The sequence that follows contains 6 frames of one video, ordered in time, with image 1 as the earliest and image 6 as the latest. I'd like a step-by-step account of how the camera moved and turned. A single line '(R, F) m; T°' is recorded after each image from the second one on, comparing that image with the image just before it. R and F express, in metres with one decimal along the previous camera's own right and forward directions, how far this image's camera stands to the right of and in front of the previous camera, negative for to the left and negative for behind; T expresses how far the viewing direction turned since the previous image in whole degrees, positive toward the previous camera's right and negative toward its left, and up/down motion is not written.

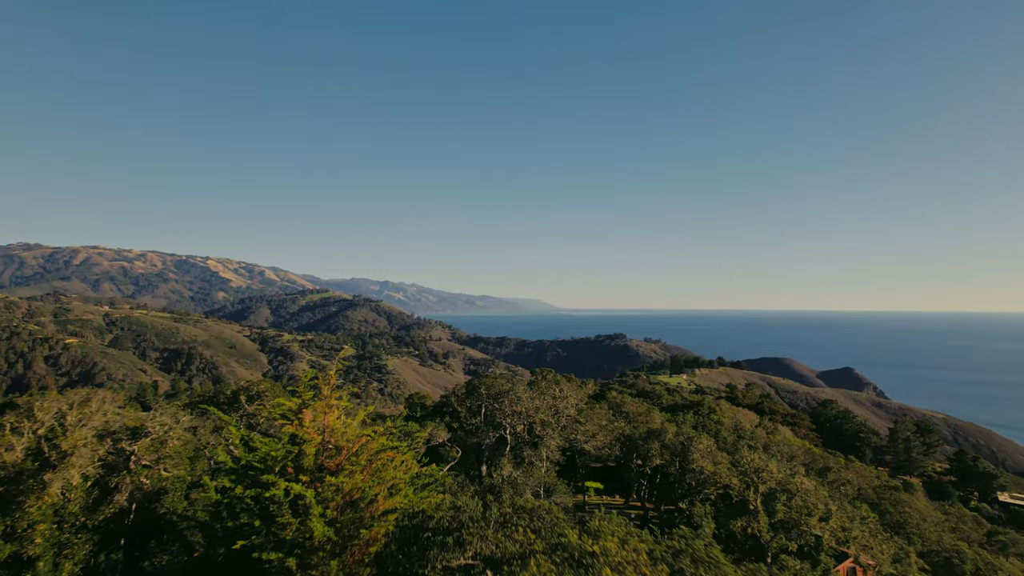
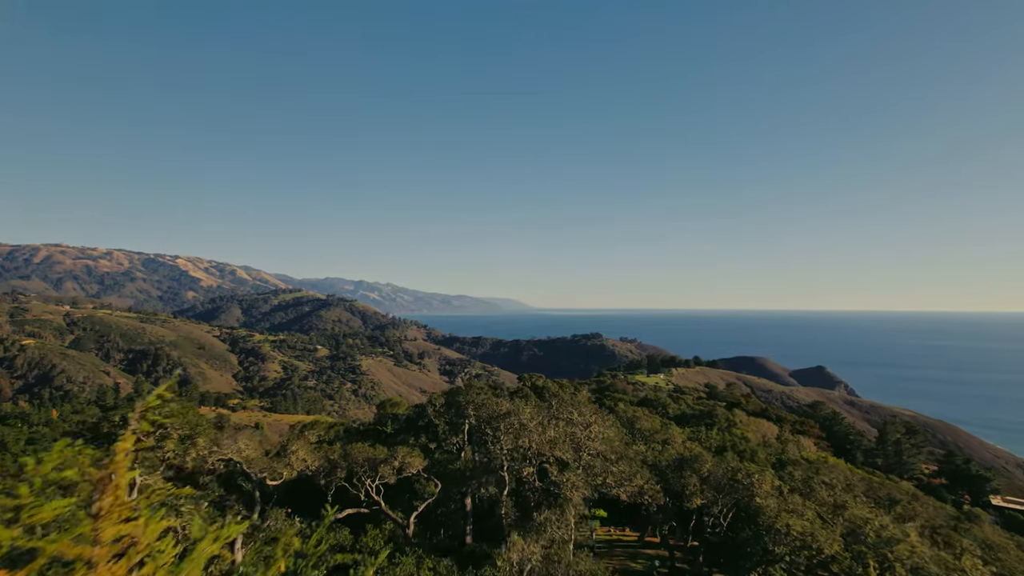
(-0.8, +5.3) m; +3°
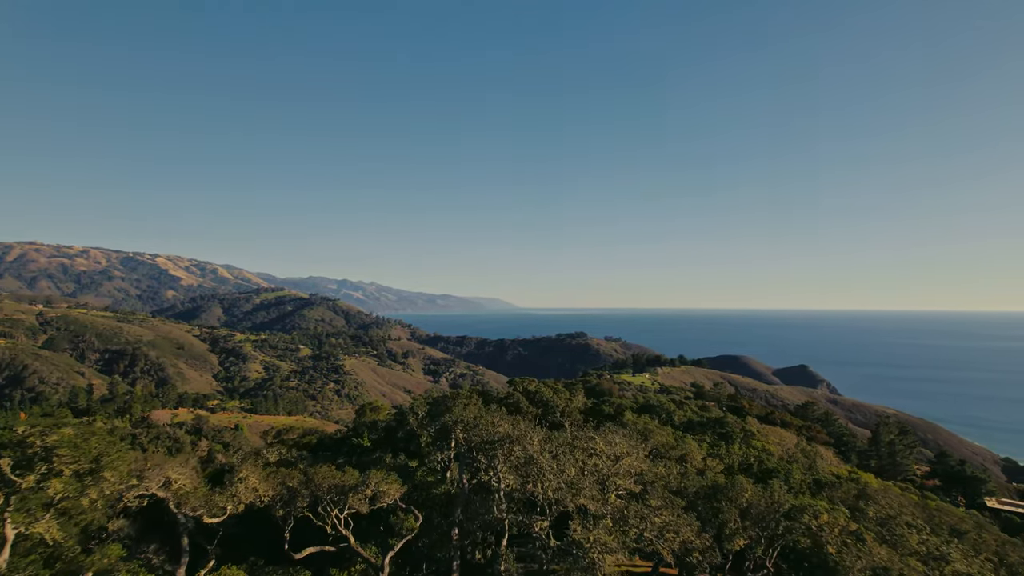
(-0.5, +3.4) m; +2°
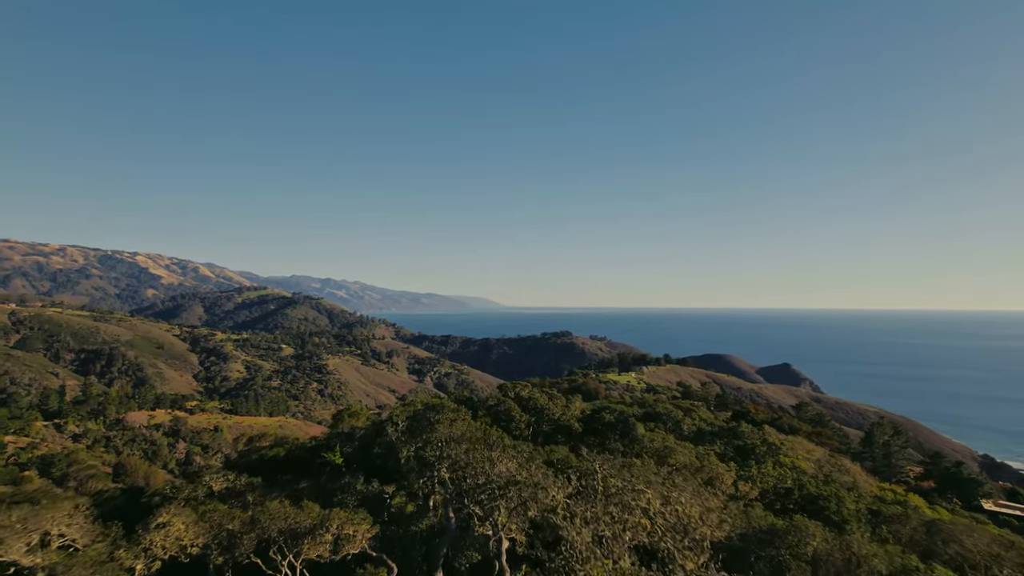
(-0.5, +3.5) m; +2°
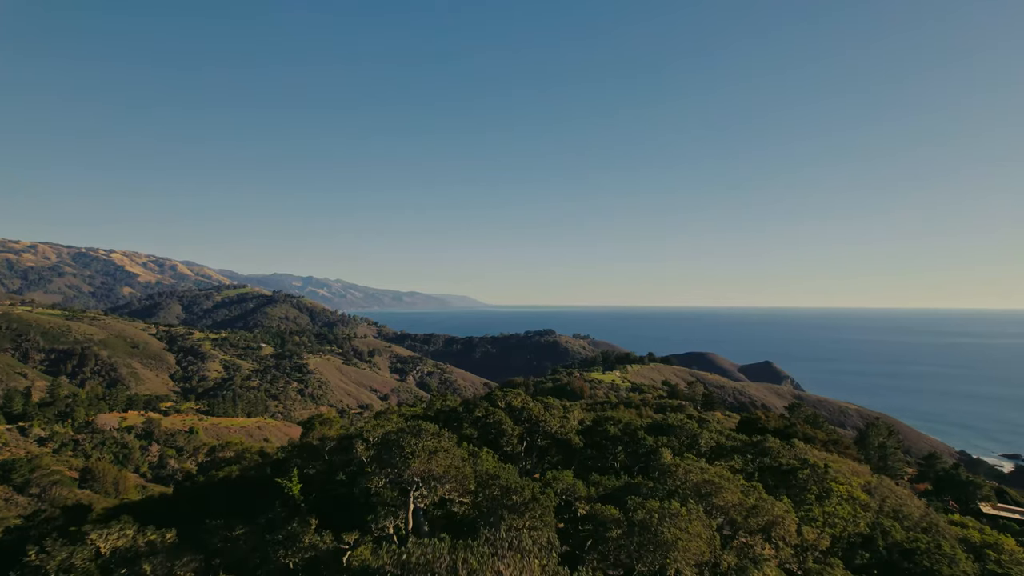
(-0.5, +4.2) m; +2°
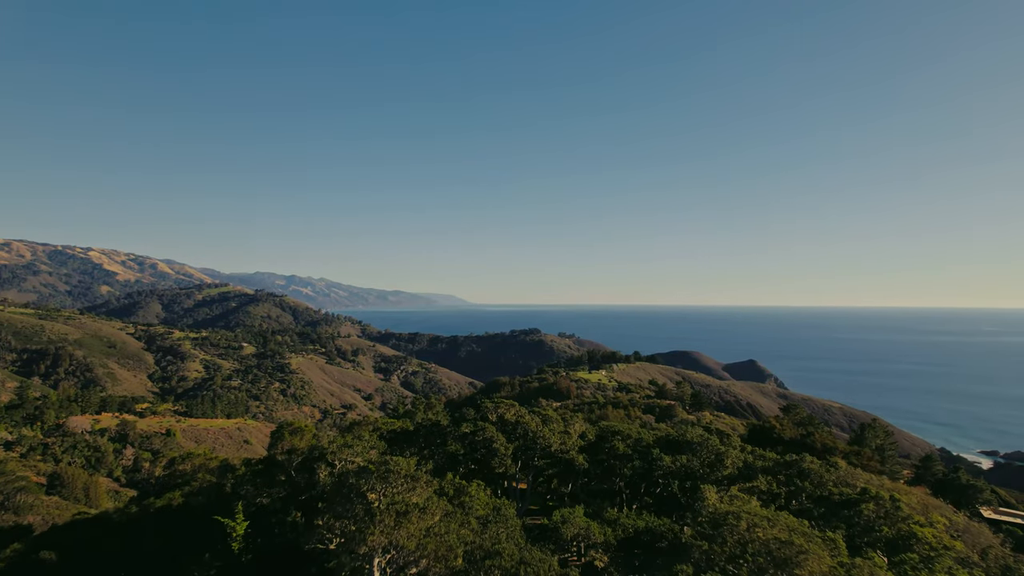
(-0.5, +4.1) m; +2°
